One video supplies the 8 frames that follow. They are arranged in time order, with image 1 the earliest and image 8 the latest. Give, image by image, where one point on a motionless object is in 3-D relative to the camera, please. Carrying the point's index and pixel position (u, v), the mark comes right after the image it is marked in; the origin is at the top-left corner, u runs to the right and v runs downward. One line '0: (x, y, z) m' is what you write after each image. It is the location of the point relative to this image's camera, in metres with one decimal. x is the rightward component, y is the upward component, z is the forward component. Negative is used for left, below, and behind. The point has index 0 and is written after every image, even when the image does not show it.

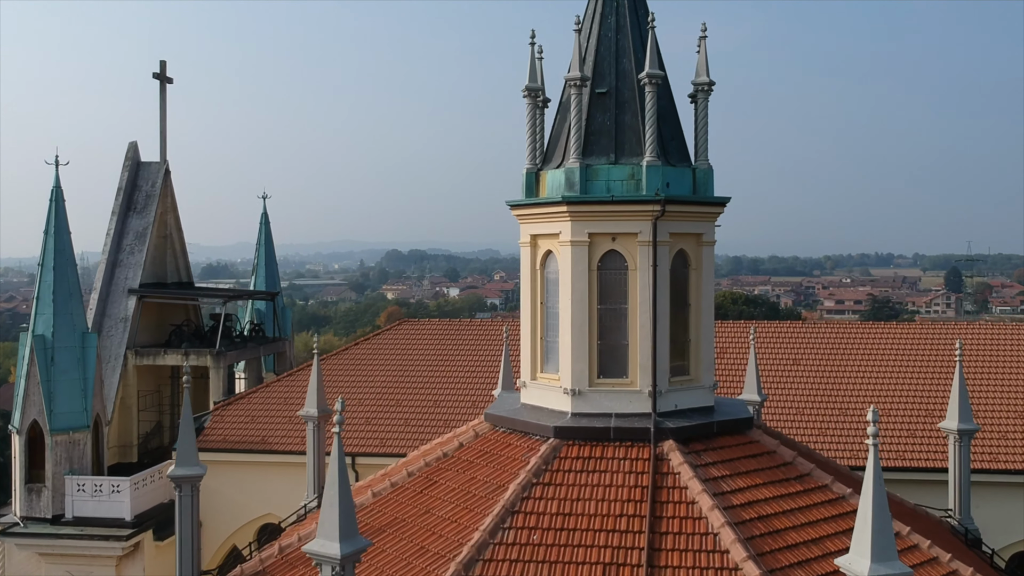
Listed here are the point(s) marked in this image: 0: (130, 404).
0: (-7.6, -2.3, +17.8) m
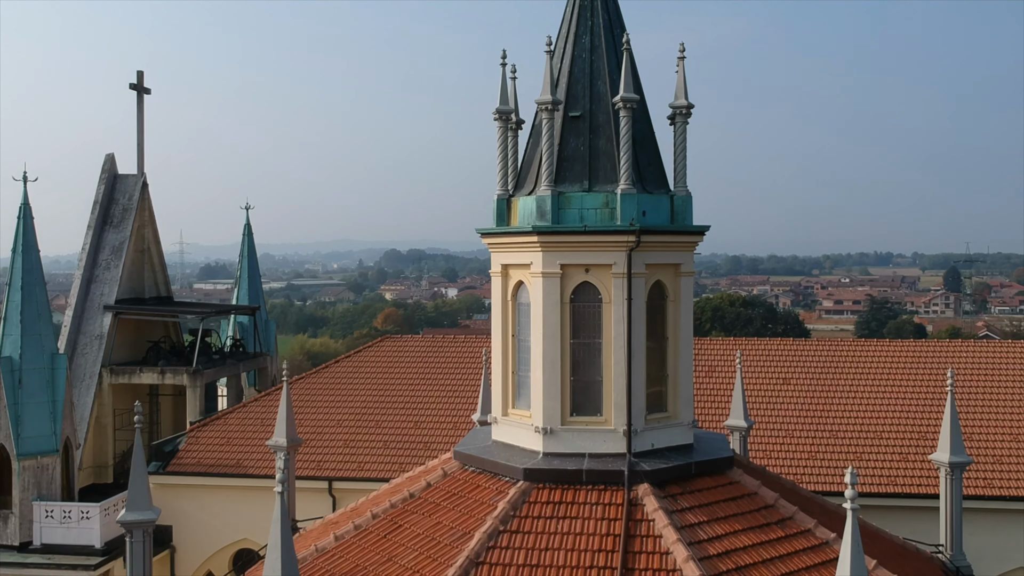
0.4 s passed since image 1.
0: (-7.9, -2.6, +17.4) m
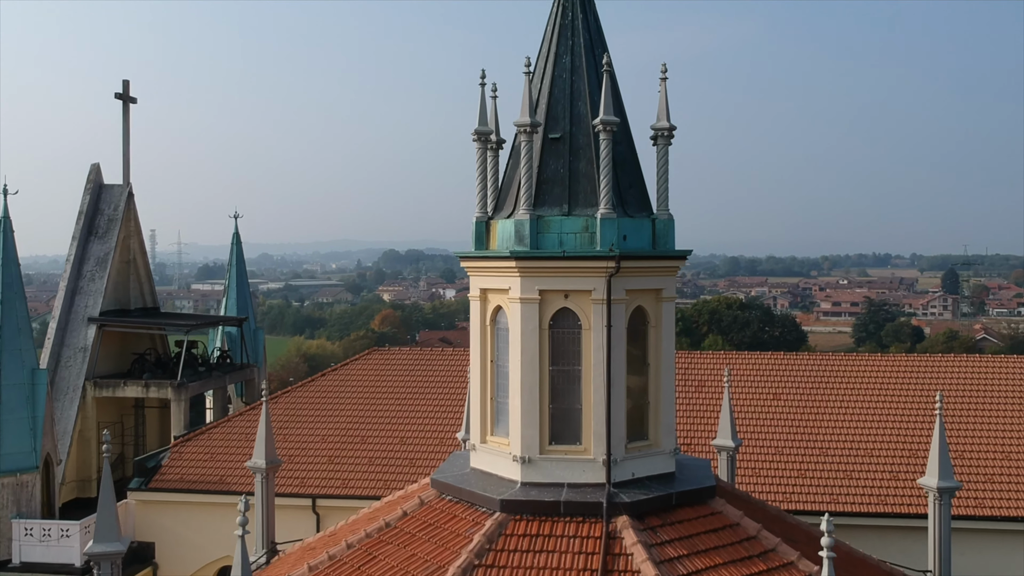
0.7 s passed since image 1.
0: (-8.1, -2.9, +17.2) m
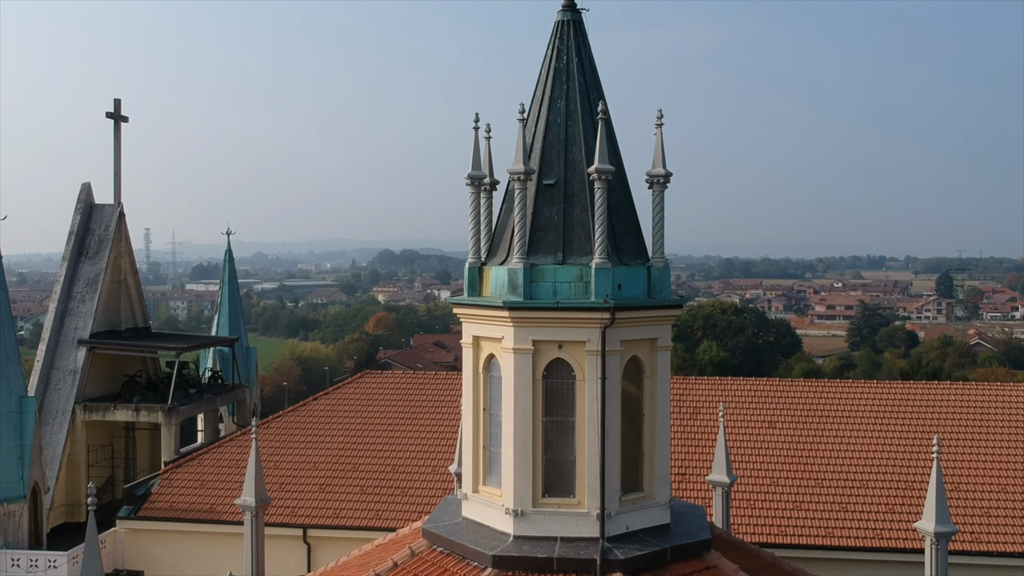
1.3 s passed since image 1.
0: (-8.2, -3.3, +17.1) m
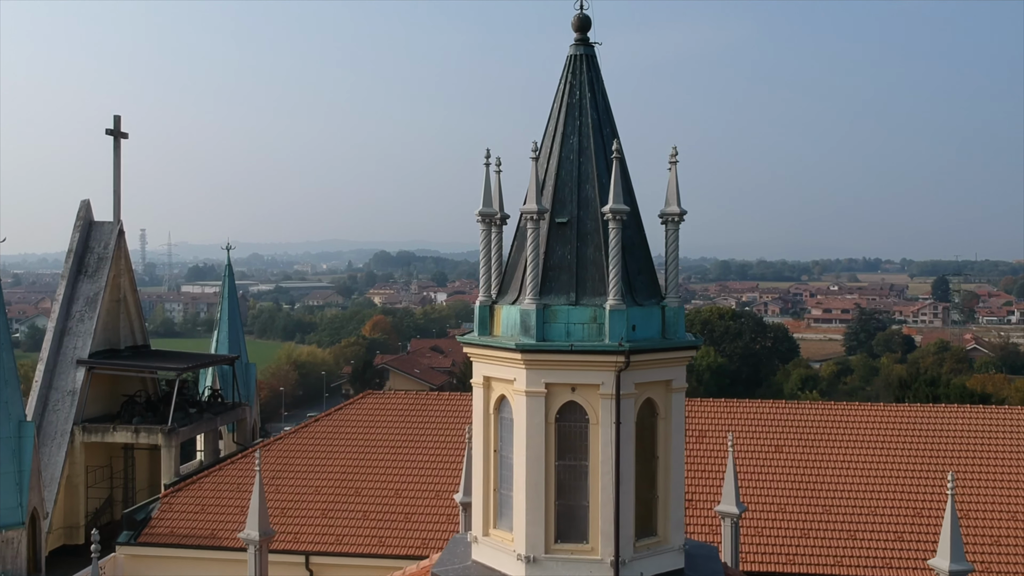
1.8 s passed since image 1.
0: (-8.2, -3.6, +16.9) m
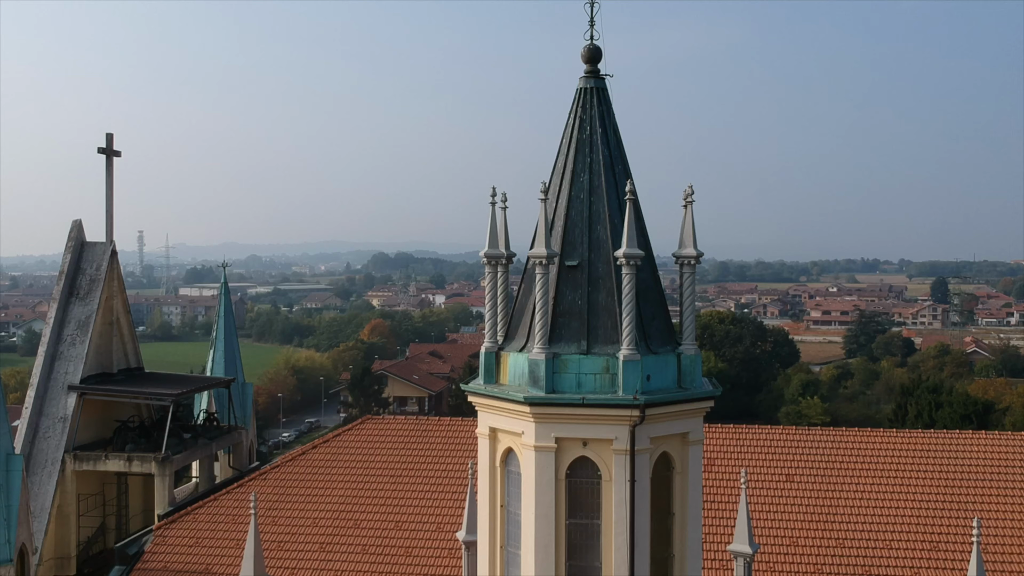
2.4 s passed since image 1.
0: (-8.1, -4.1, +16.4) m
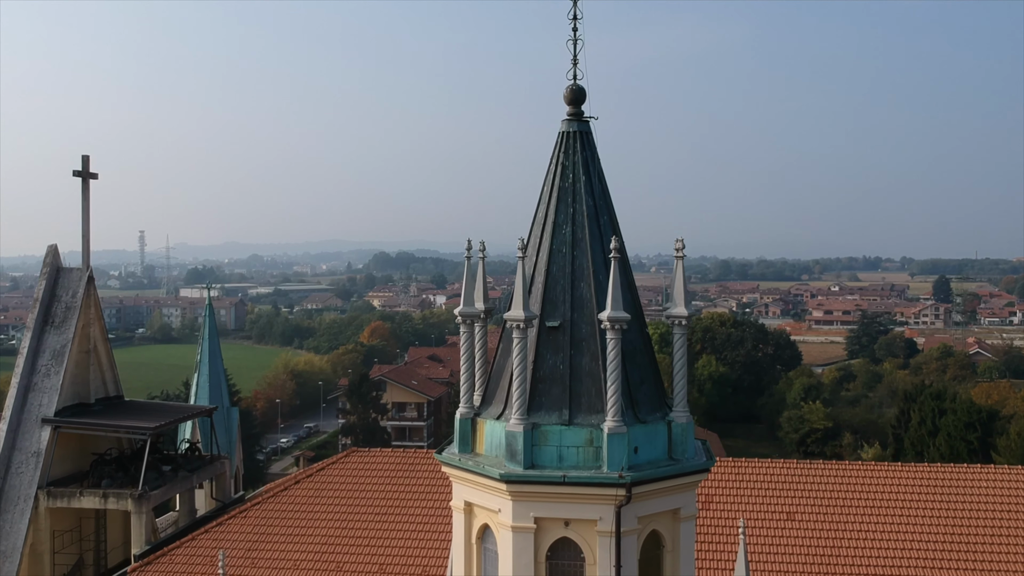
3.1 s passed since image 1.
0: (-8.3, -4.6, +15.8) m
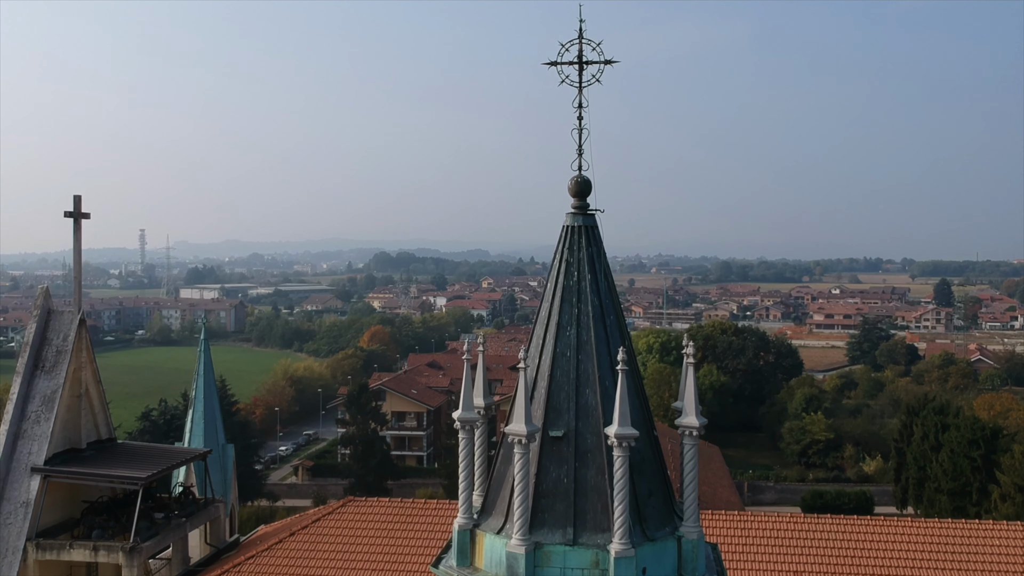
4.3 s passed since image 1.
0: (-8.3, -5.4, +15.5) m
